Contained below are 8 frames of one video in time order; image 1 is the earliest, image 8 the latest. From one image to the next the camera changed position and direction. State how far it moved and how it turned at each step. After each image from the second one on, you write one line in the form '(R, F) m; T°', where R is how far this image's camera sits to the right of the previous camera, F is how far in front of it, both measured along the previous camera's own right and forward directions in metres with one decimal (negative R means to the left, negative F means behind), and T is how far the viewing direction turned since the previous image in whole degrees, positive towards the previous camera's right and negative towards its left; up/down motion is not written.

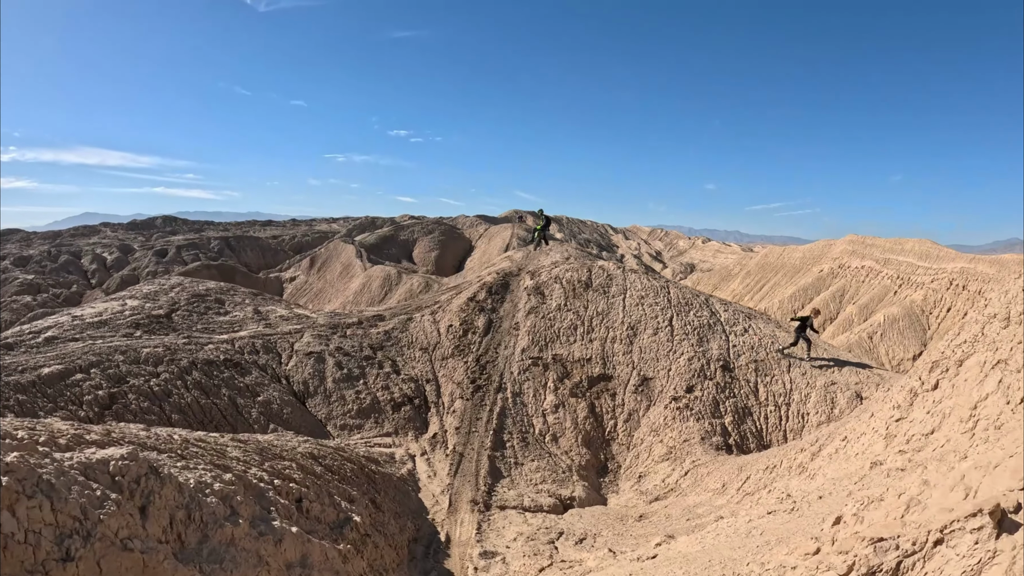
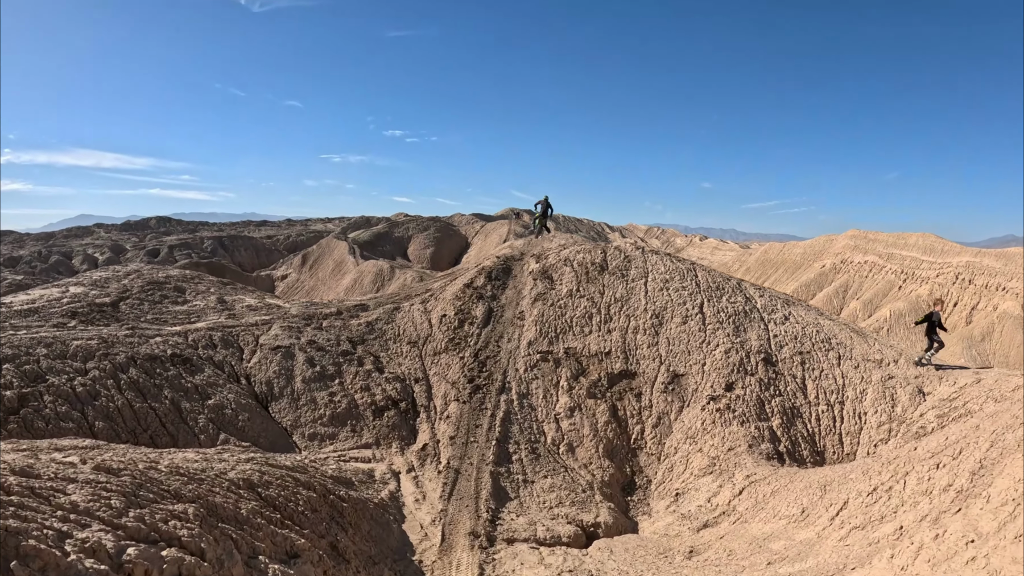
(-0.2, +1.8) m; 0°
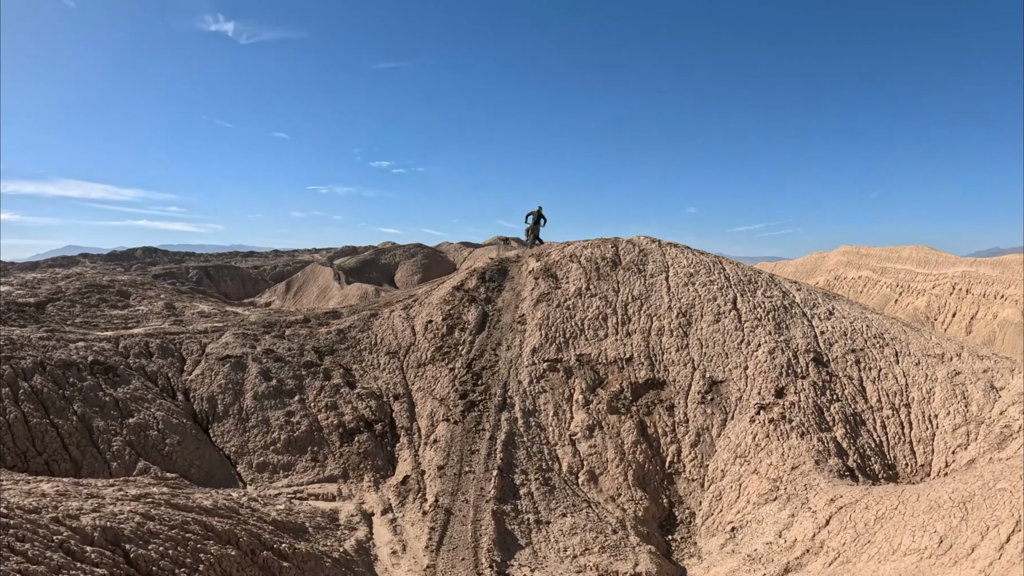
(-0.2, +1.7) m; +1°
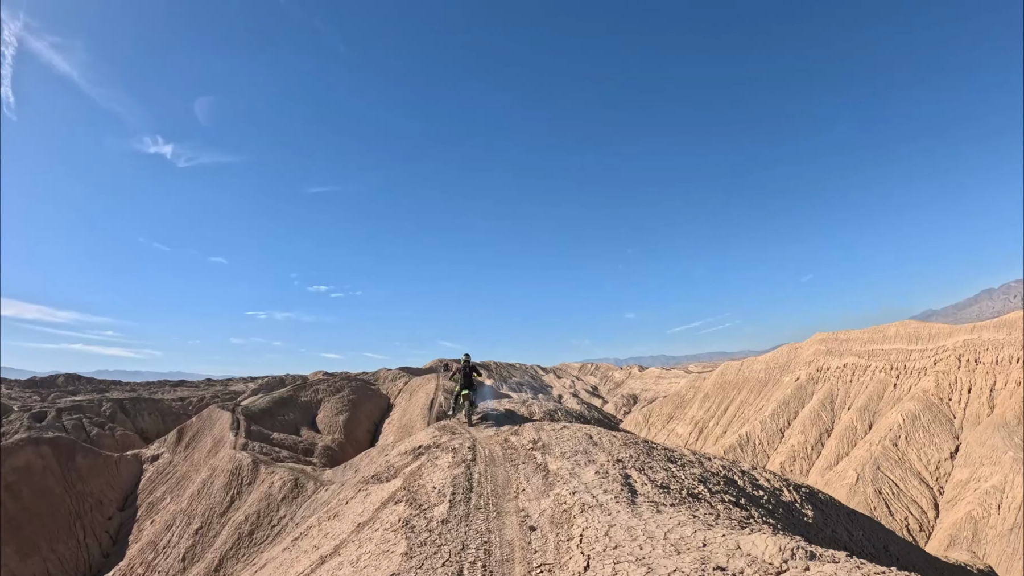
(+3.0, +6.9) m; +6°
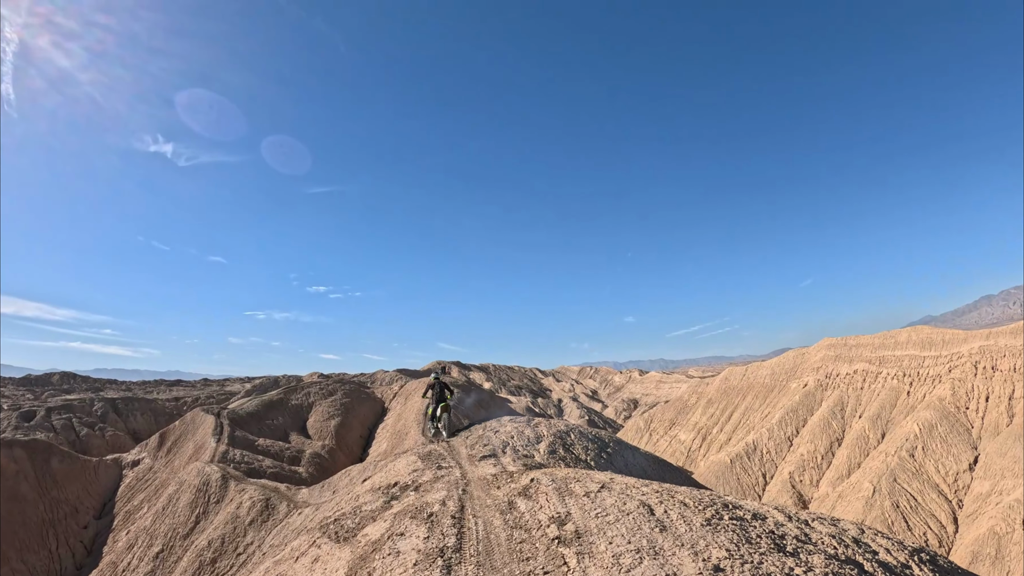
(+1.2, +2.0) m; 0°
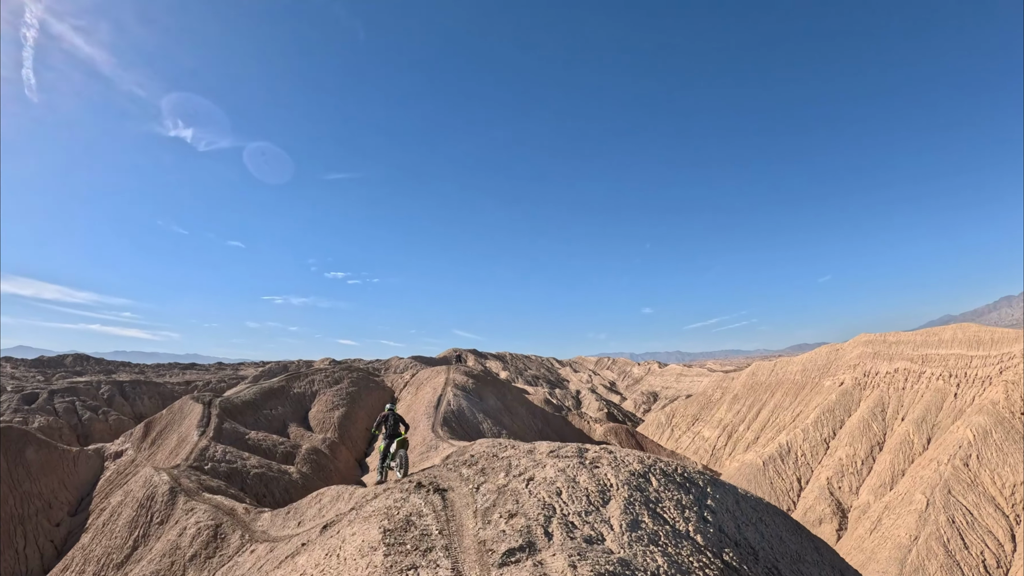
(+0.3, +7.0) m; -2°
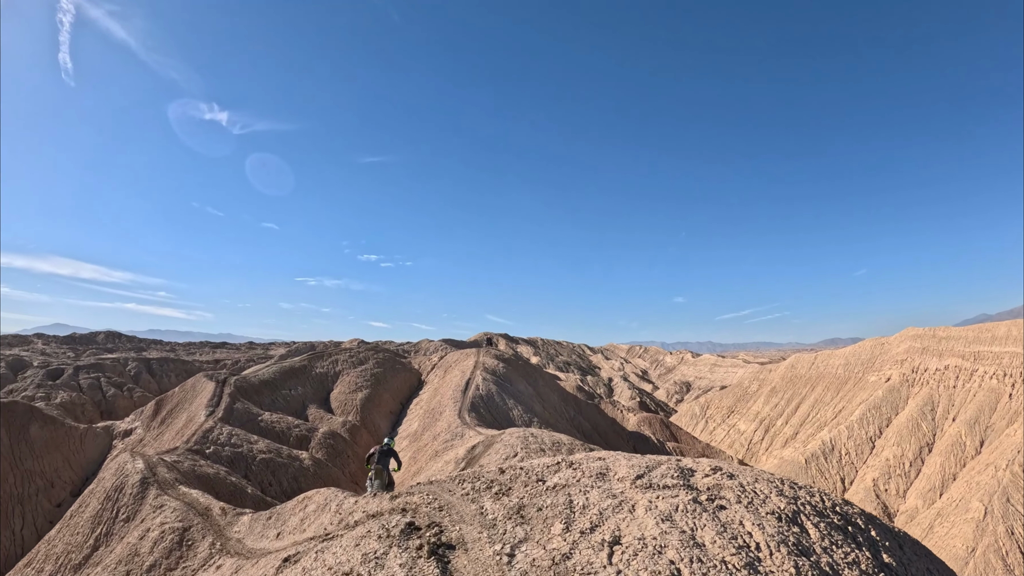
(-0.6, +6.4) m; -4°
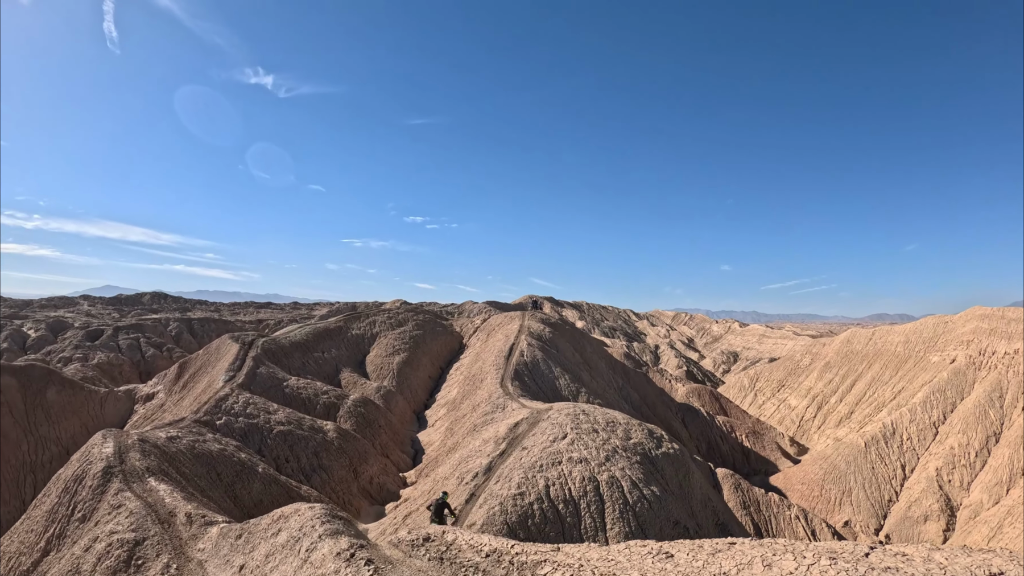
(-0.8, +7.3) m; -5°
